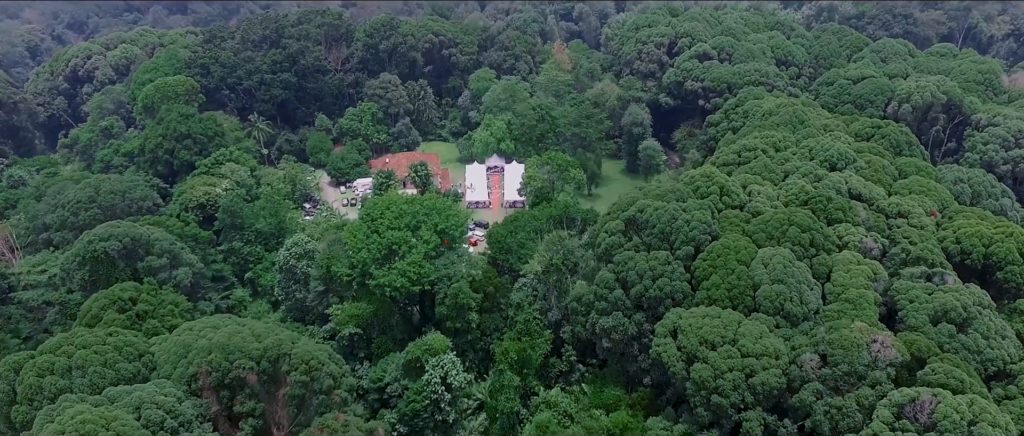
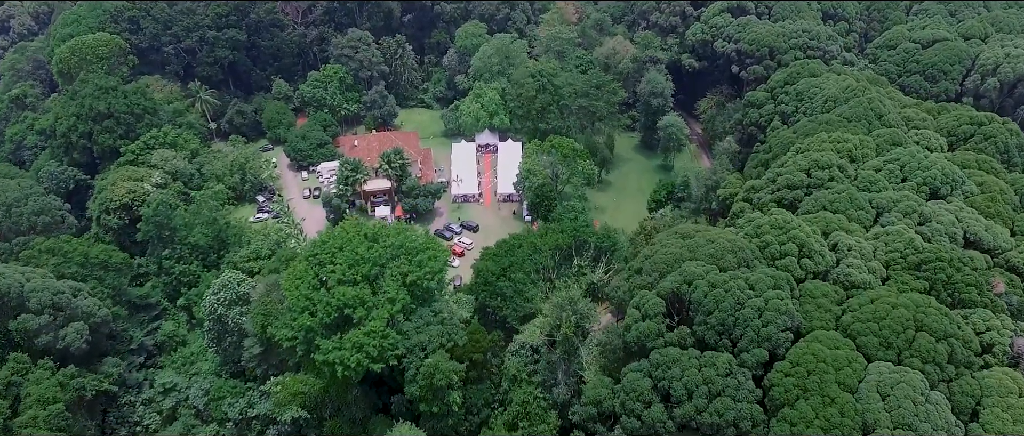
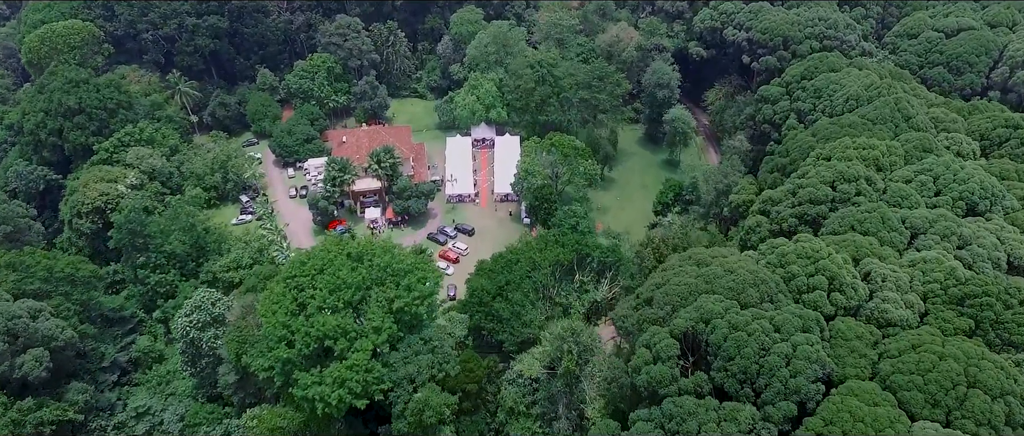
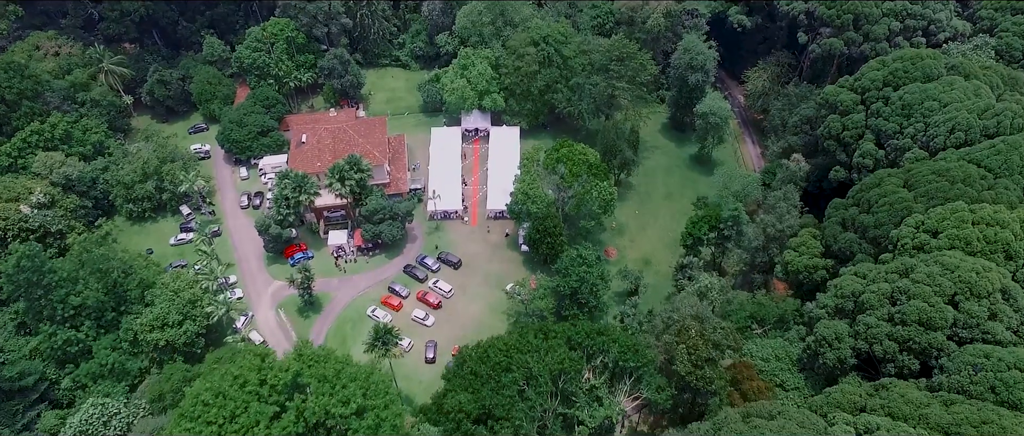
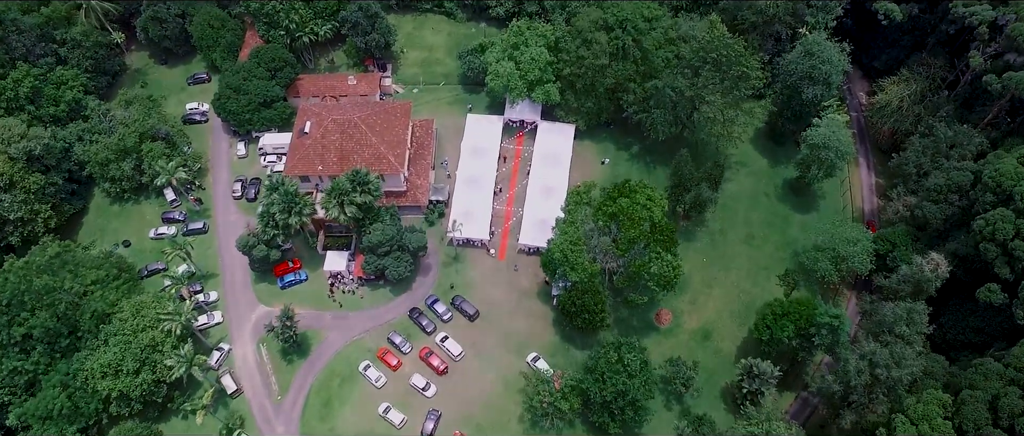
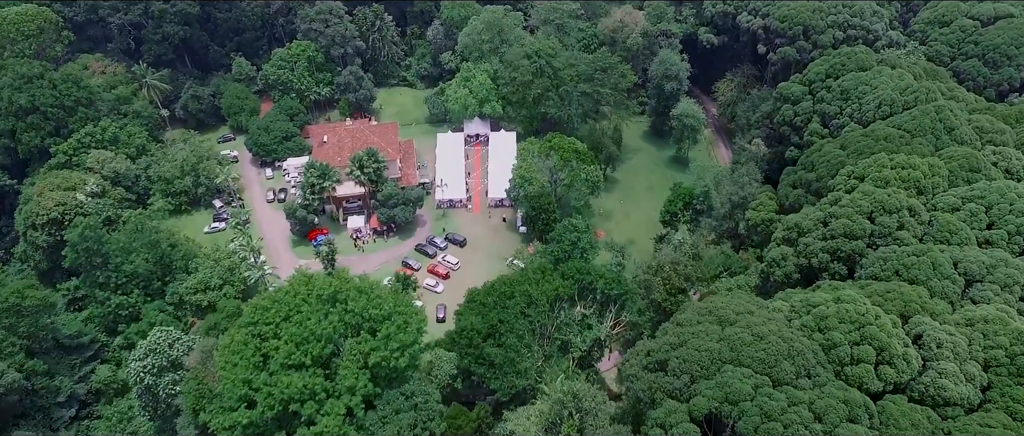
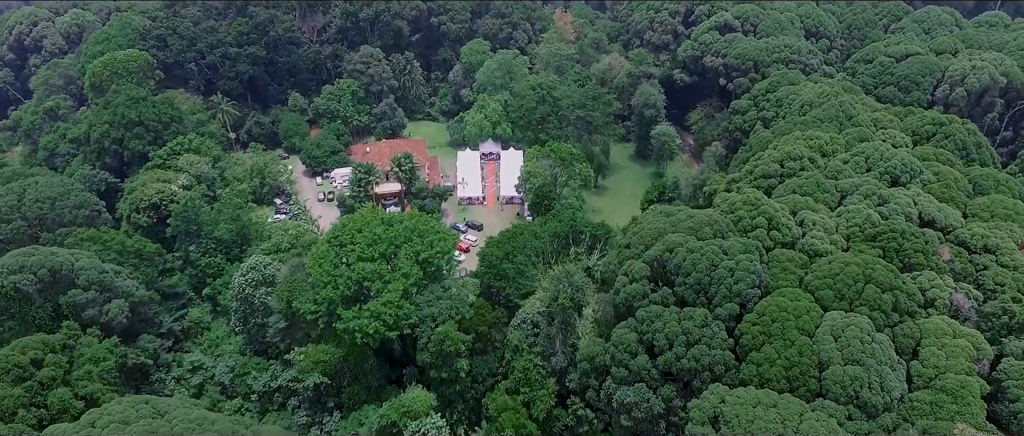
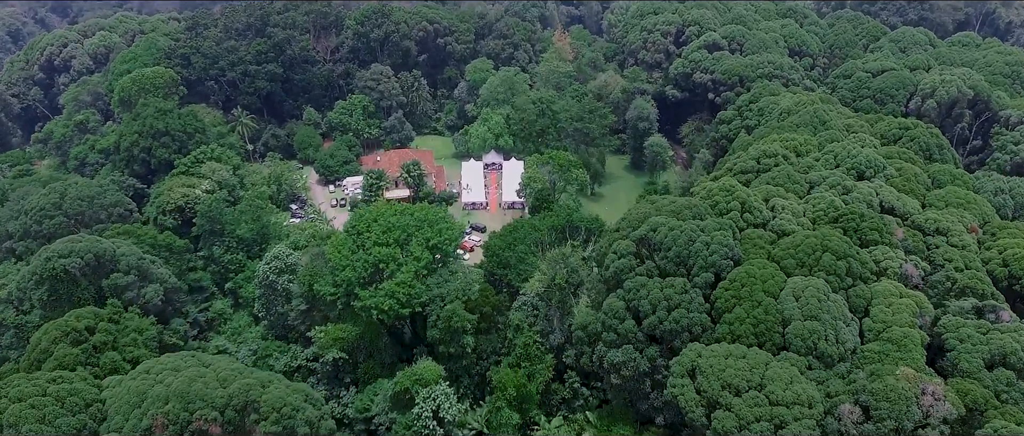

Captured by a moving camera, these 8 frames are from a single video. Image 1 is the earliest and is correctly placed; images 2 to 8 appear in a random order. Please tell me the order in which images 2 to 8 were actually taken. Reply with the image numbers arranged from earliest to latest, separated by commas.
8, 7, 2, 3, 6, 4, 5
